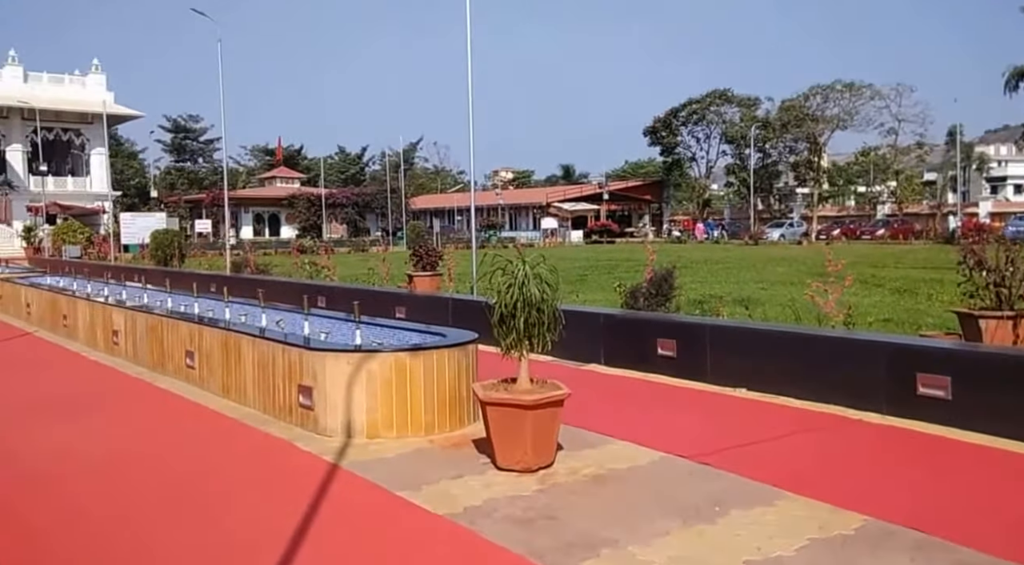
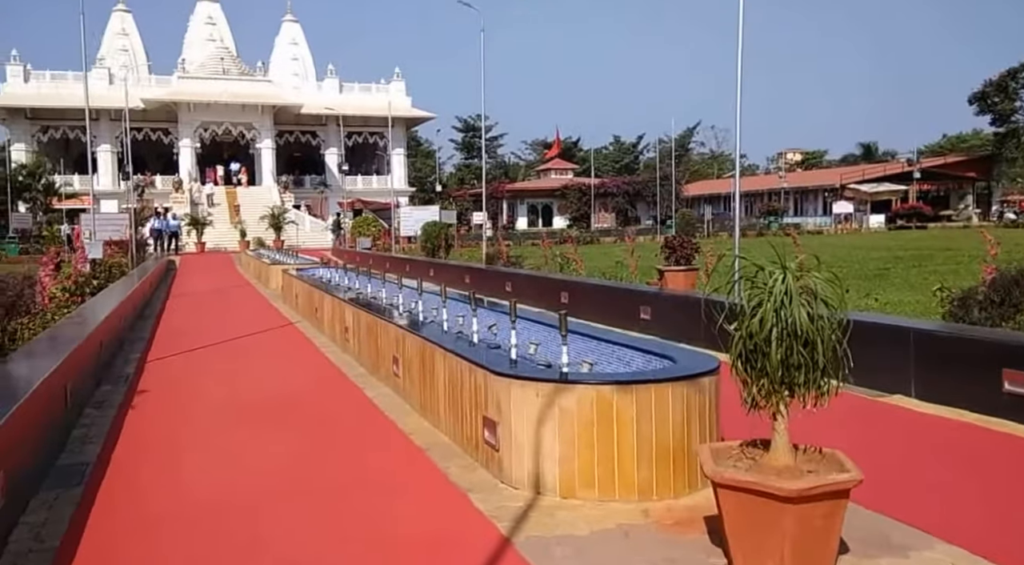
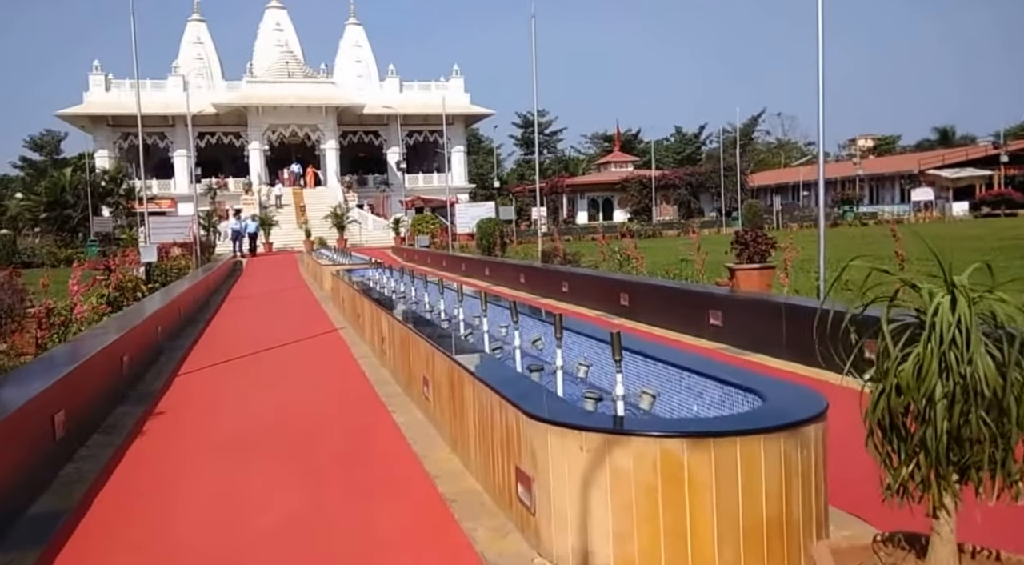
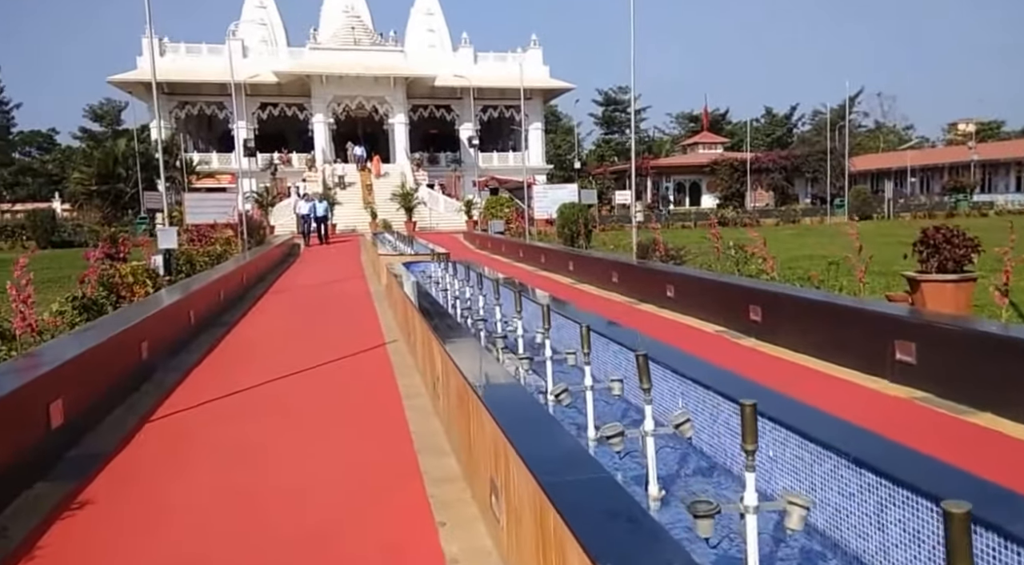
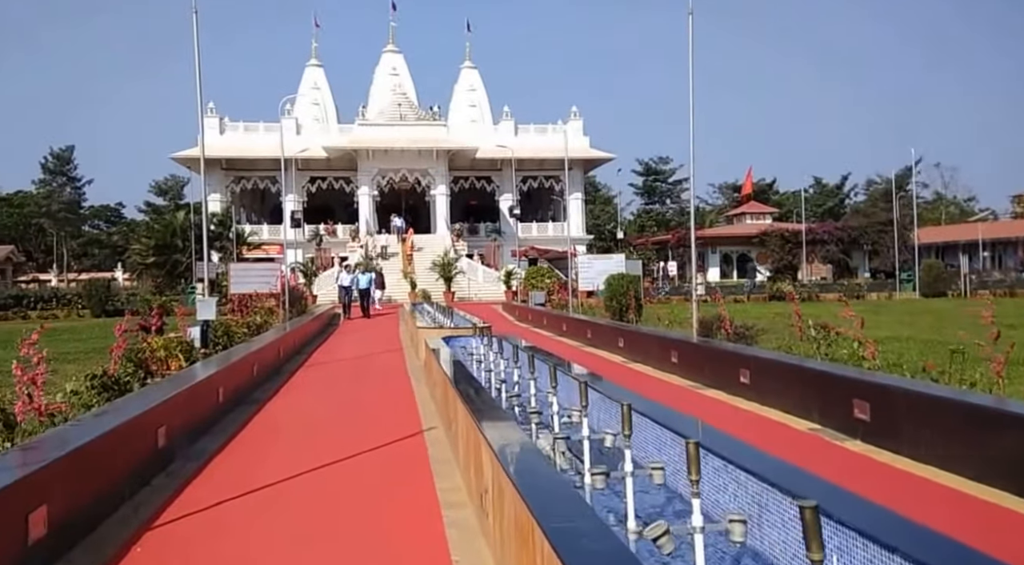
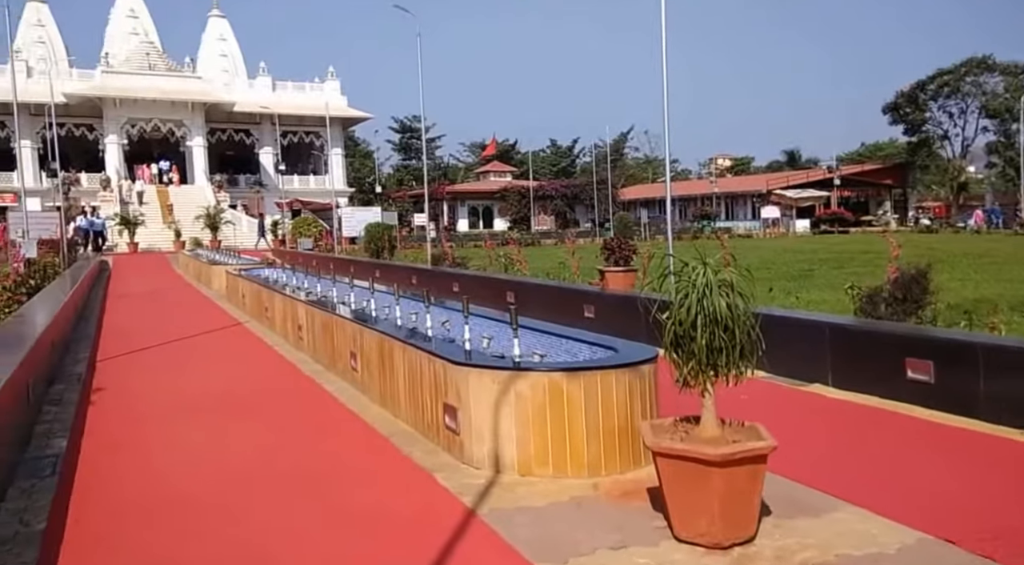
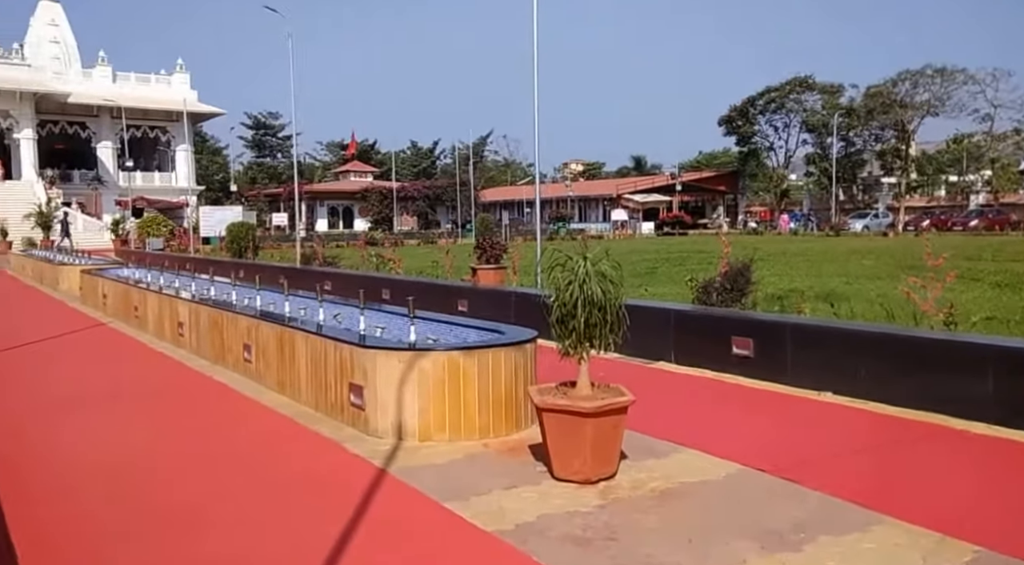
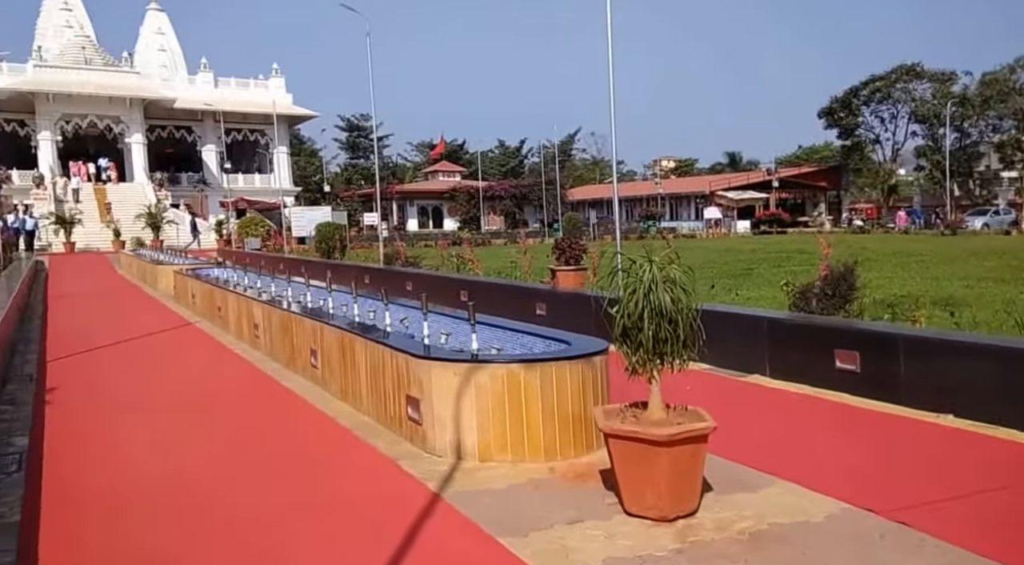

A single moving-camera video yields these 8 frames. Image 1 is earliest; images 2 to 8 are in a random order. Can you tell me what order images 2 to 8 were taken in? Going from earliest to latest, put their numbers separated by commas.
7, 8, 6, 2, 3, 4, 5
